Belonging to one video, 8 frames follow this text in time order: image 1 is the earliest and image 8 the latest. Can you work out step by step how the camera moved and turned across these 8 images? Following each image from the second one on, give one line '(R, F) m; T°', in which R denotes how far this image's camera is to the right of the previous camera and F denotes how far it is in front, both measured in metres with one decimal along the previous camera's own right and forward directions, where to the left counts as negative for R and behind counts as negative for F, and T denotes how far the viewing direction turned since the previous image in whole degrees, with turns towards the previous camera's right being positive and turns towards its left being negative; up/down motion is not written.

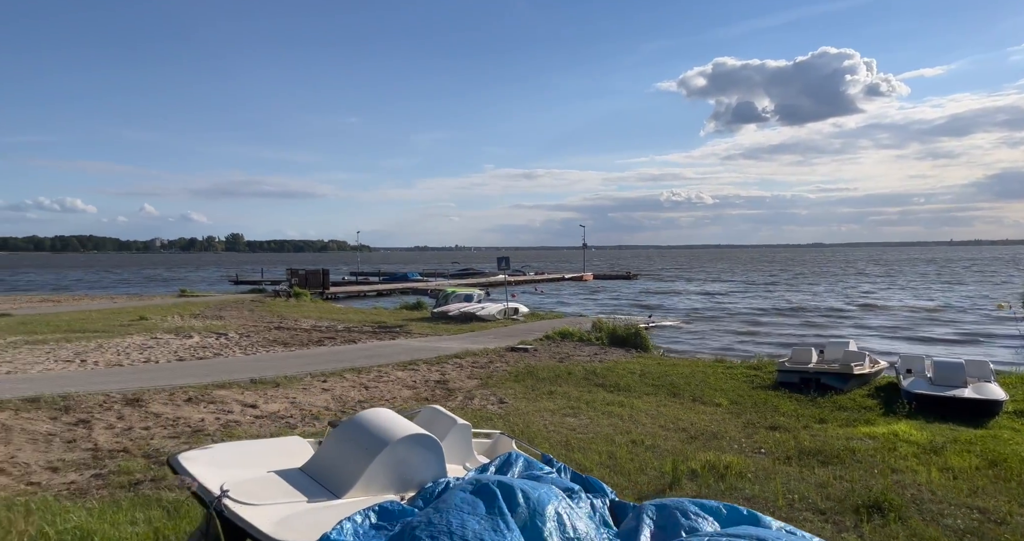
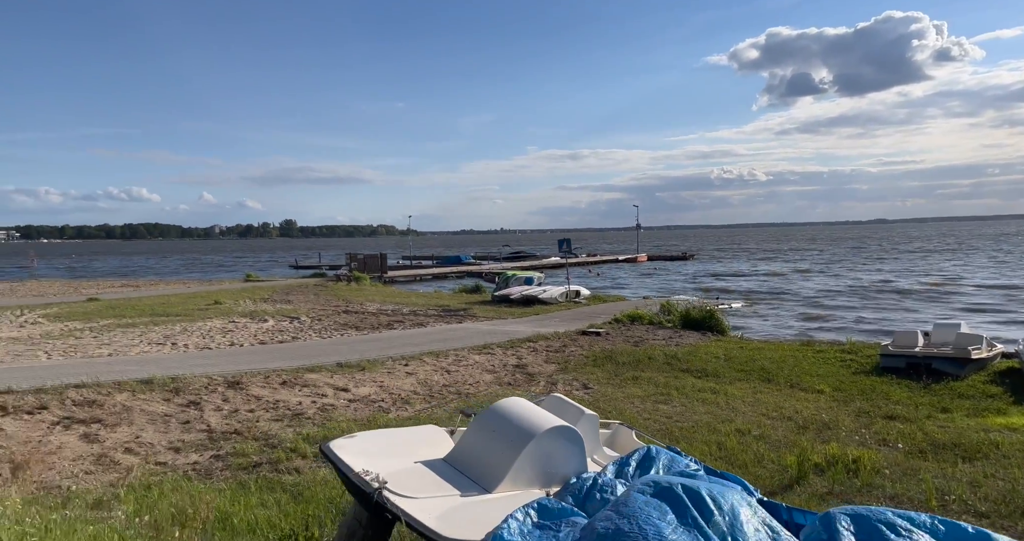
(-0.2, -0.1) m; -4°
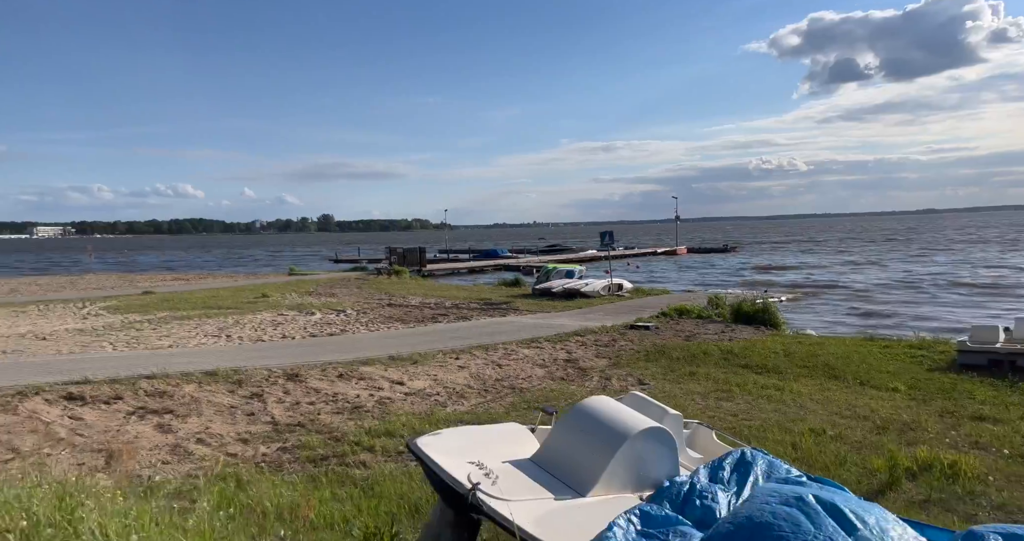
(-0.1, 0.0) m; -3°
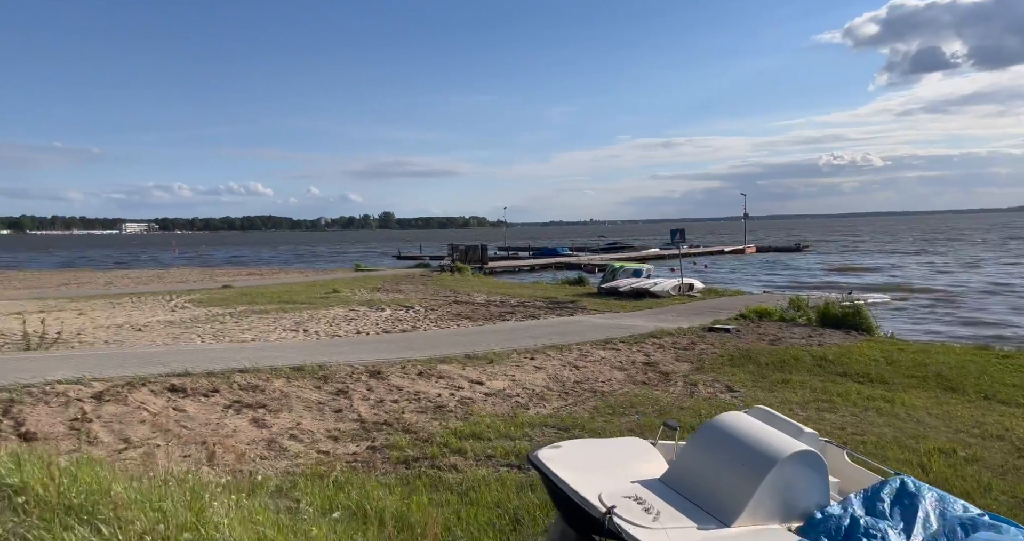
(-0.2, +0.1) m; -5°
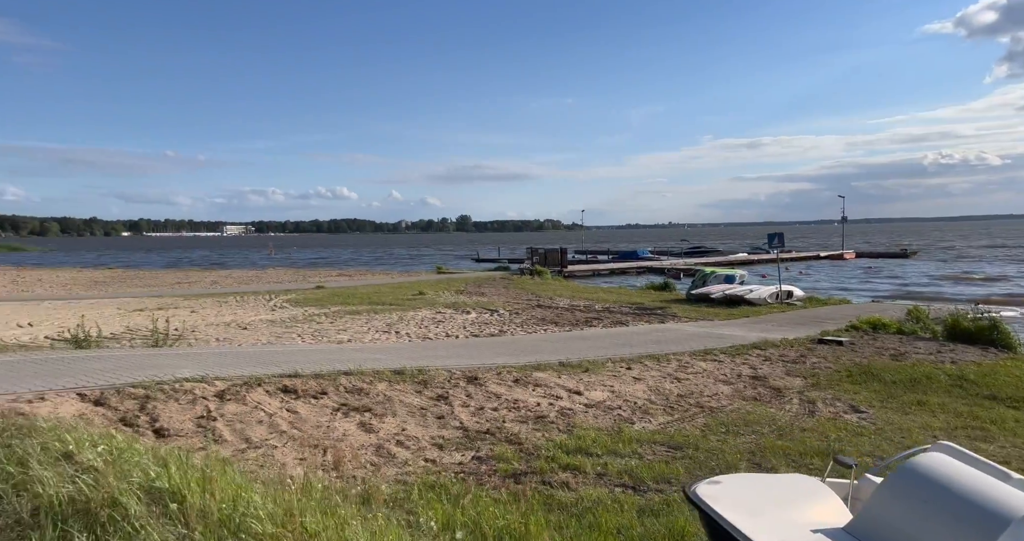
(-0.1, +0.2) m; -6°
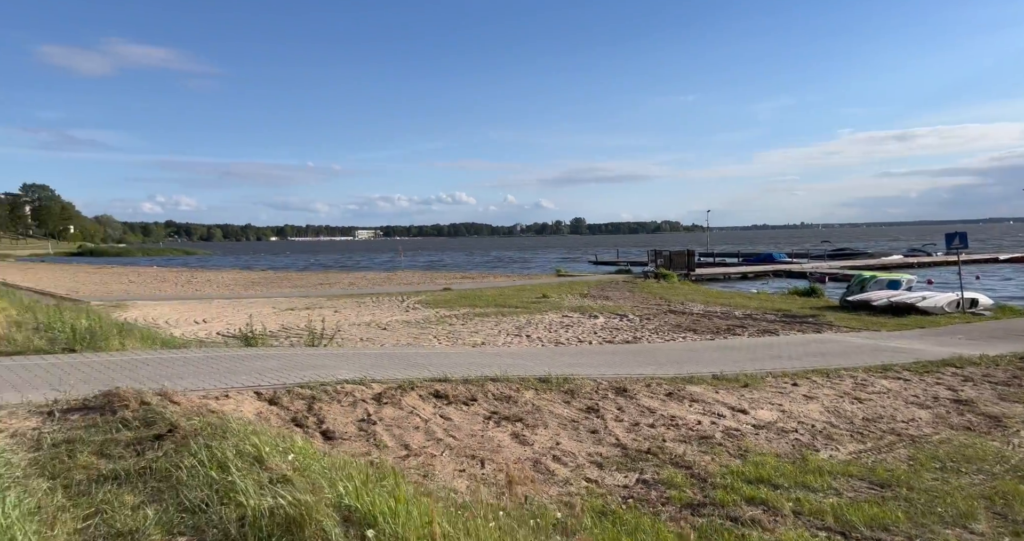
(-0.3, +0.3) m; -10°
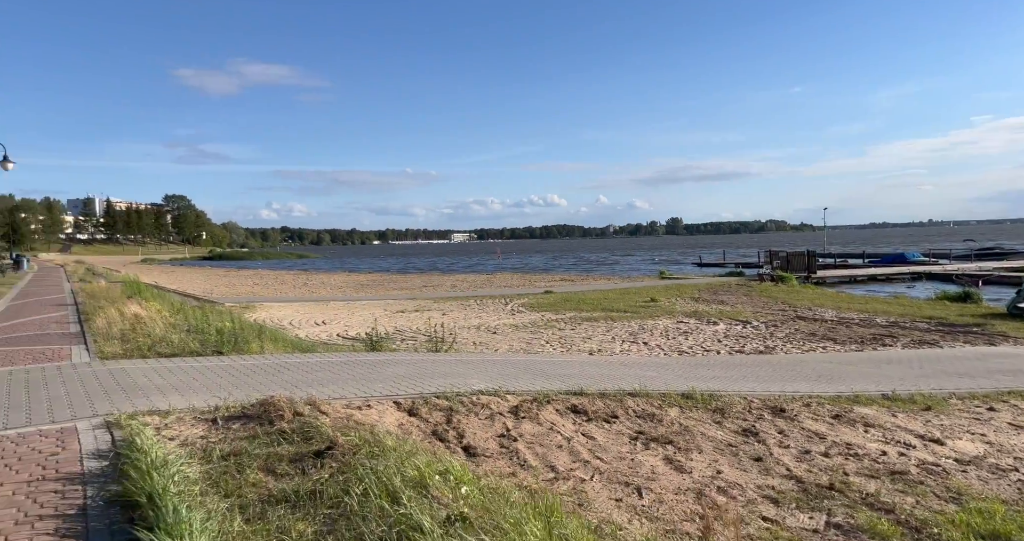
(-0.4, +0.3) m; -9°
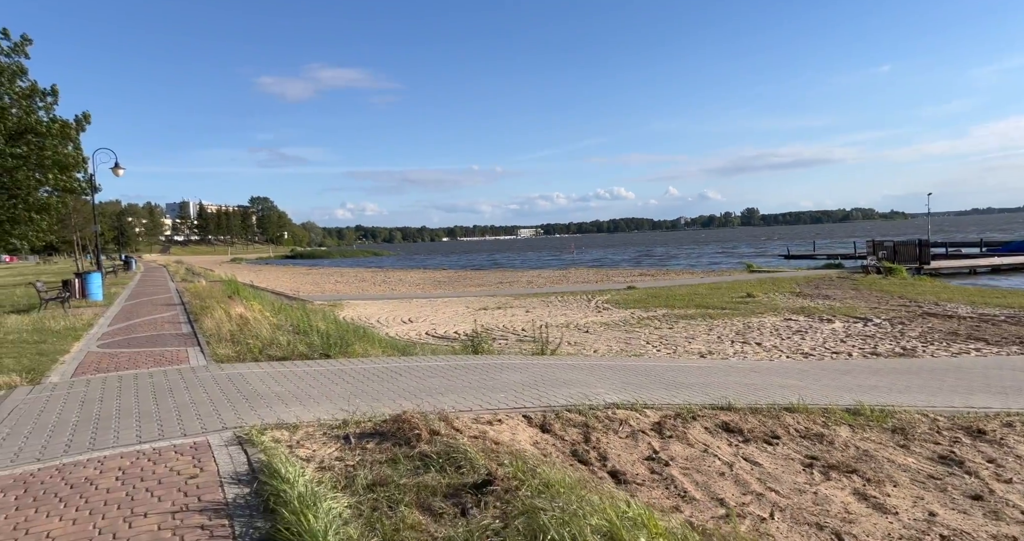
(-0.6, +0.7) m; -8°
